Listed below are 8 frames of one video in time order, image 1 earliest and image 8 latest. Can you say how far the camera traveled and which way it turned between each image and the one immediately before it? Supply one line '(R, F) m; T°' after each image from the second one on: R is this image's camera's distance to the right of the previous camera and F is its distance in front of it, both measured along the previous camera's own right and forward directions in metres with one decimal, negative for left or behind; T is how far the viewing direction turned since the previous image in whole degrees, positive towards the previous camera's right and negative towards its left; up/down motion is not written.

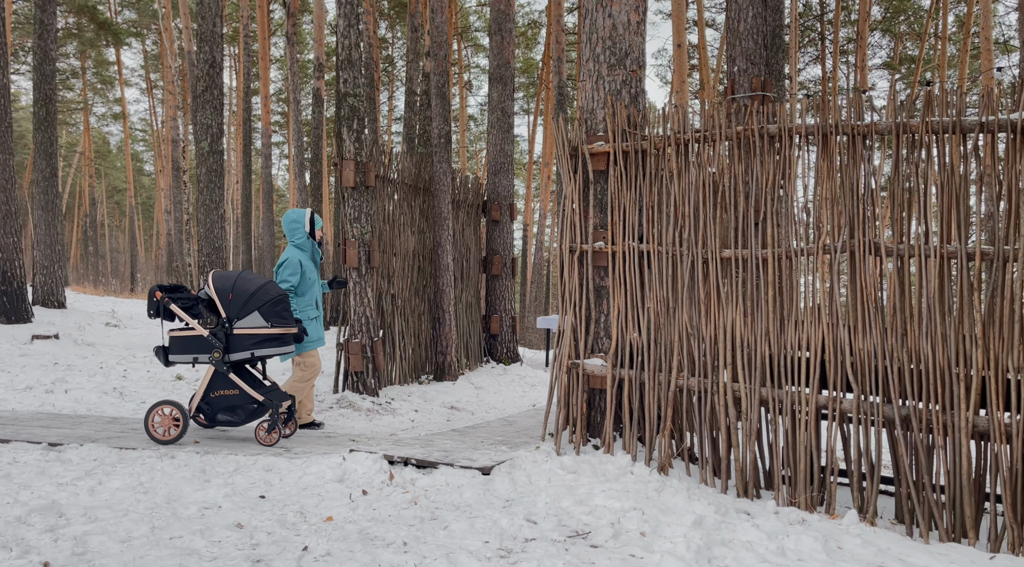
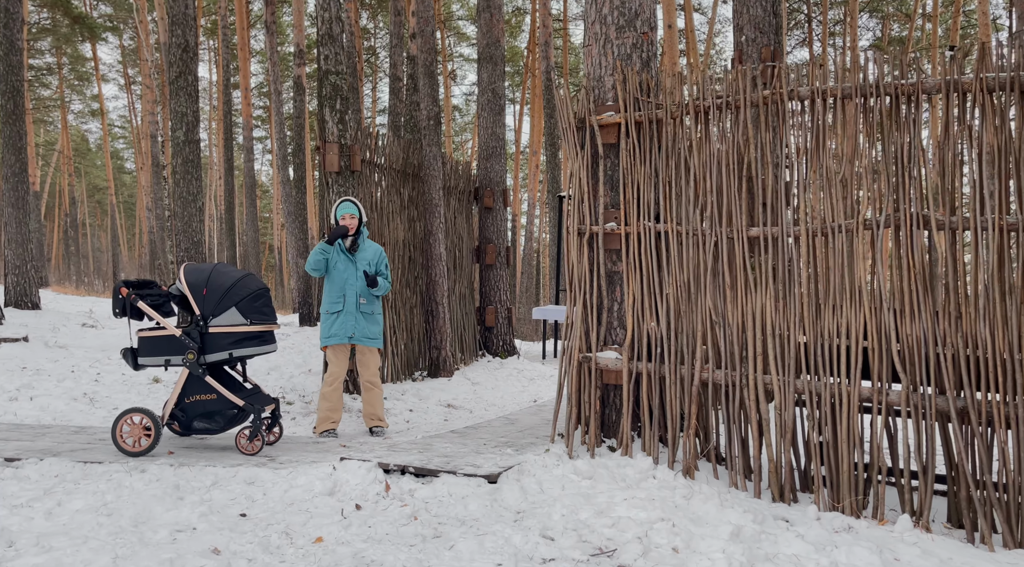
(-0.1, +0.4) m; +1°
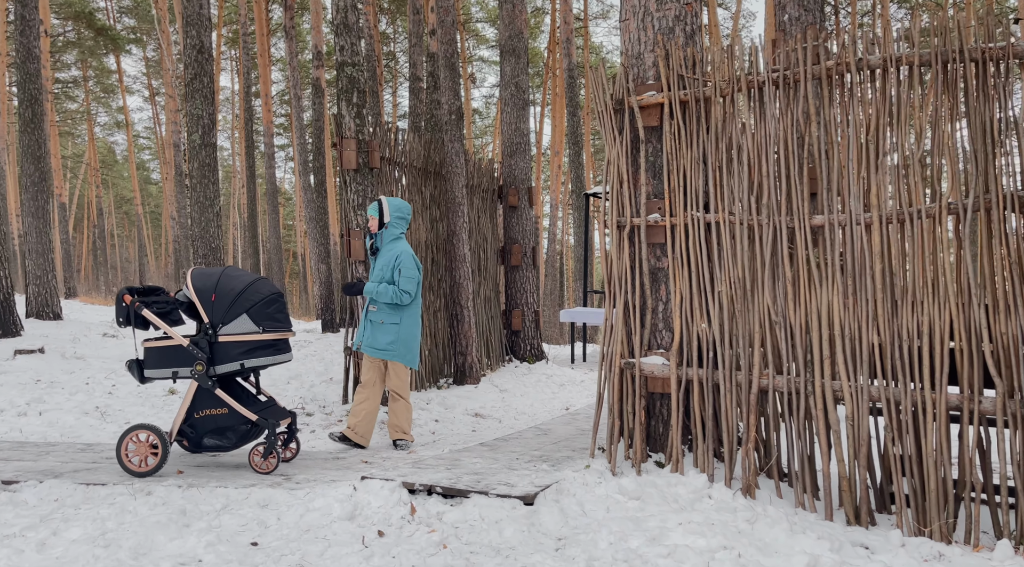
(0.0, +0.4) m; -2°
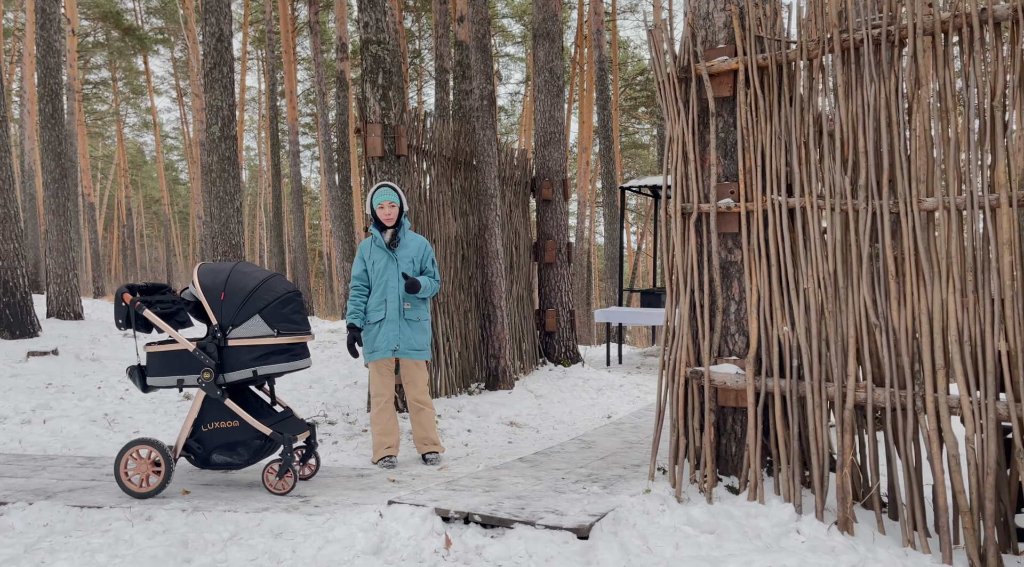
(-0.1, +0.5) m; -2°
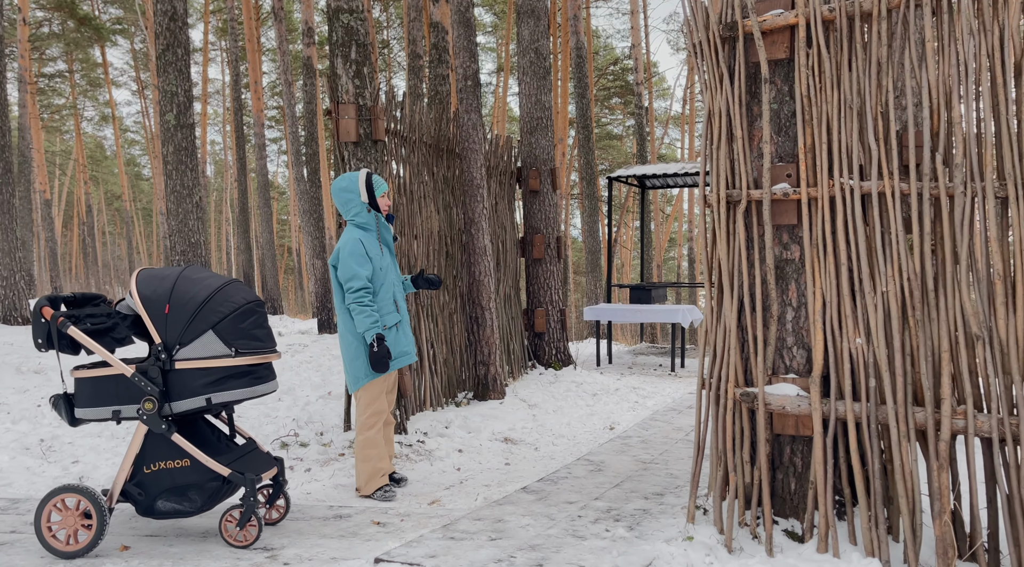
(-0.1, +0.6) m; +2°
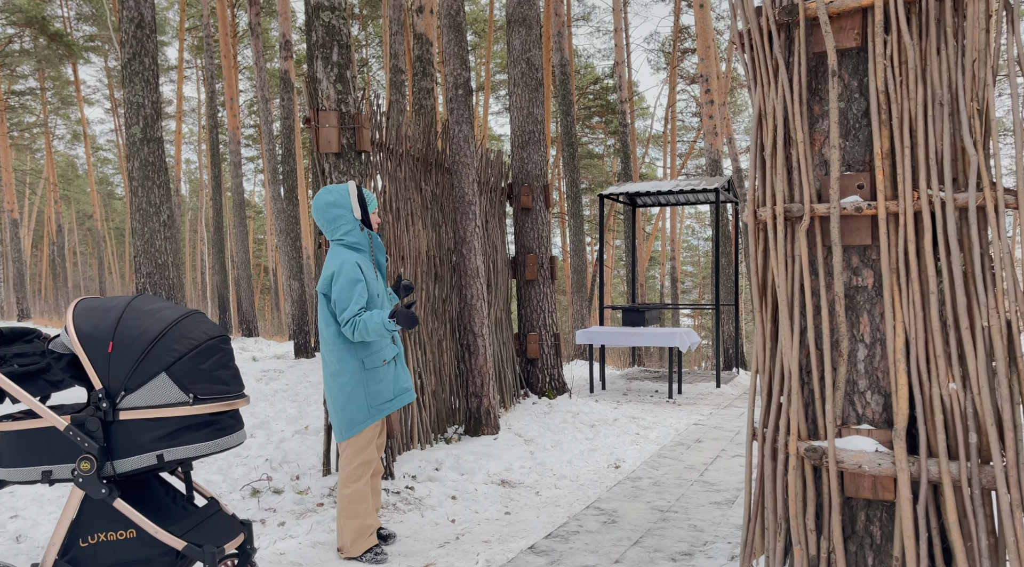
(-0.1, +0.5) m; +1°
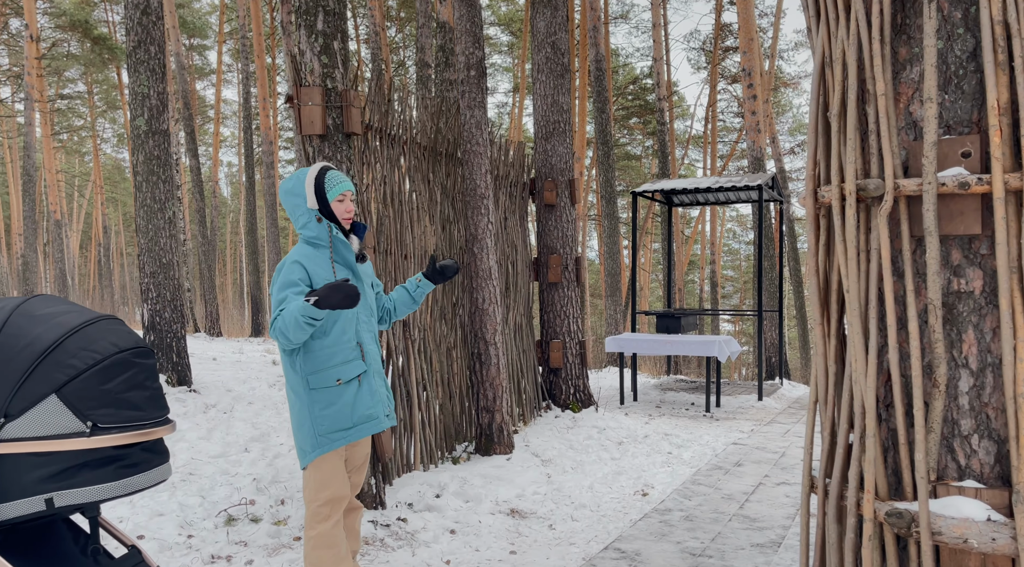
(+0.1, +0.6) m; -3°
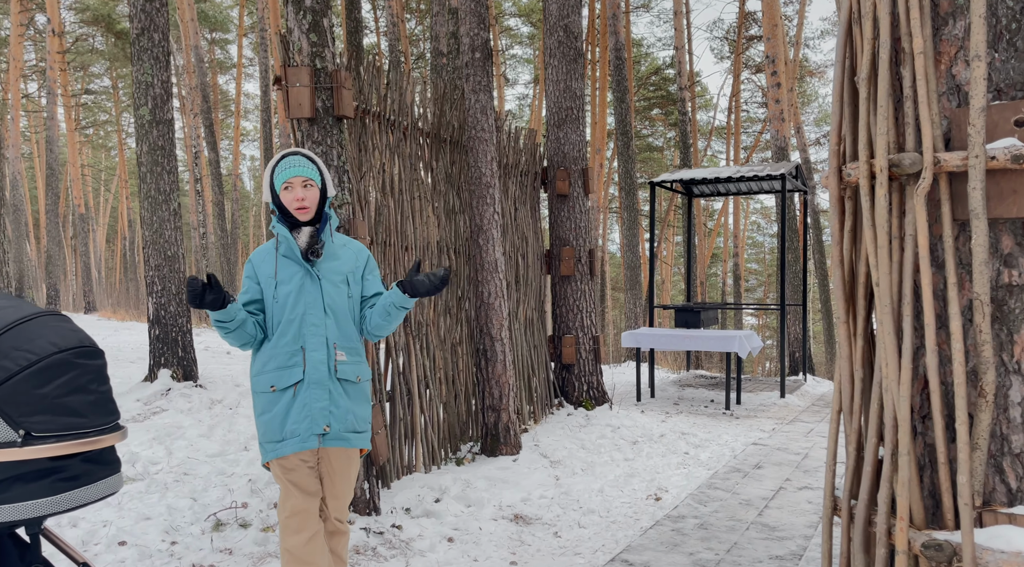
(+0.1, +0.2) m; -2°
